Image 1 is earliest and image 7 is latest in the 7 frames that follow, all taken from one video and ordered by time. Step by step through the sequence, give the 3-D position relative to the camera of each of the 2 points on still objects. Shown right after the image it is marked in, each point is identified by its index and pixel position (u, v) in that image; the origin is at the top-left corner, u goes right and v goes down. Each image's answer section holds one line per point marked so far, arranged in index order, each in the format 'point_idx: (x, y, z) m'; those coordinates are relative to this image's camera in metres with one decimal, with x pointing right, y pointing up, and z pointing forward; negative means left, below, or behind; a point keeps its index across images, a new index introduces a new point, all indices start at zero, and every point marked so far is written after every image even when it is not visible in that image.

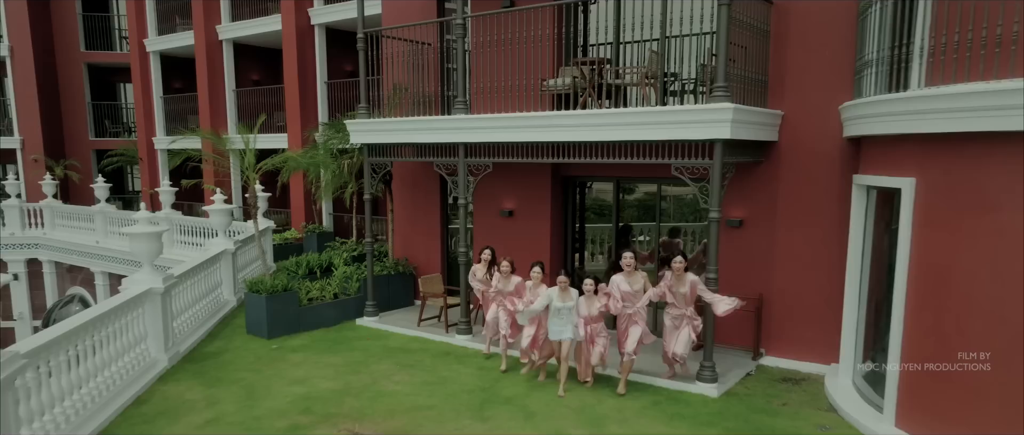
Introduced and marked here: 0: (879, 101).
0: (+2.7, +0.9, +5.3) m
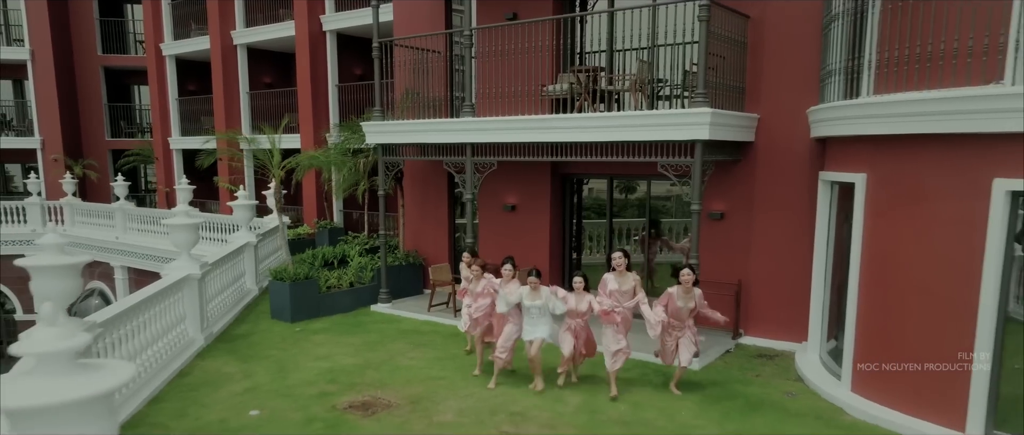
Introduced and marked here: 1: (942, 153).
0: (+2.7, +0.9, +6.1) m
1: (+3.0, +0.4, +5.1) m
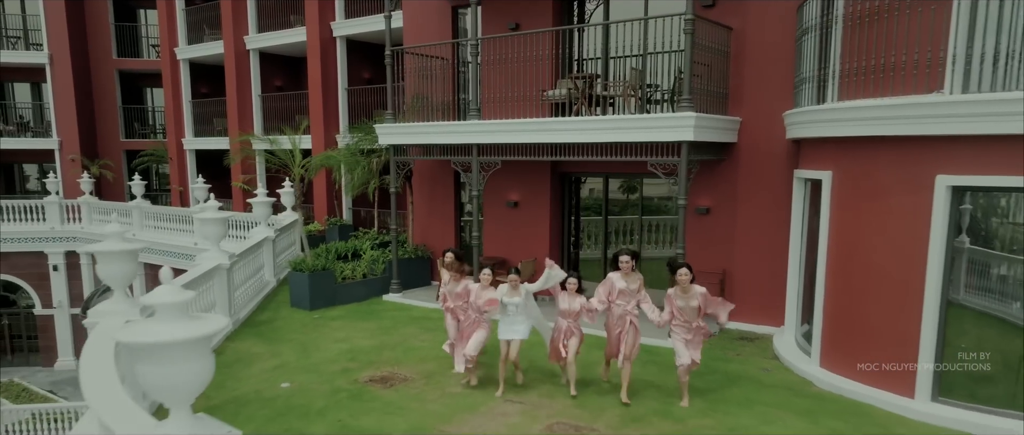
0: (+2.7, +1.0, +6.8) m
1: (+3.1, +0.5, +5.8) m
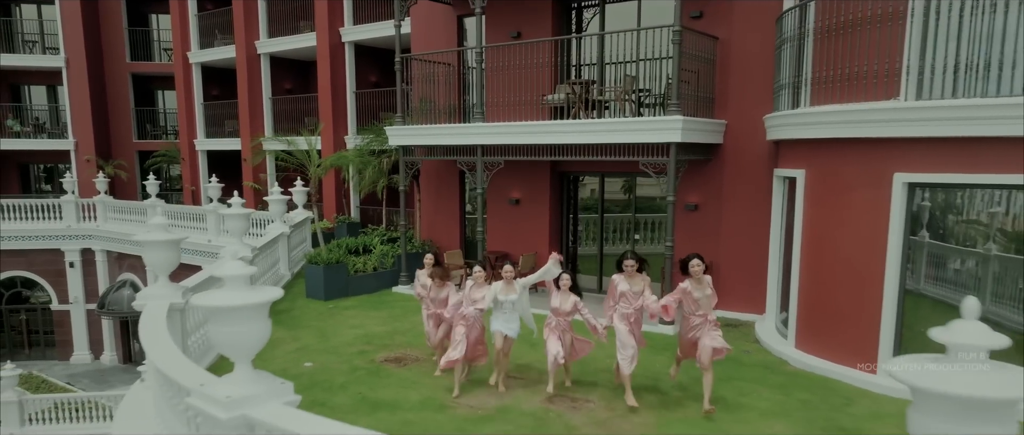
0: (+2.8, +1.1, +7.4) m
1: (+3.1, +0.5, +6.4) m
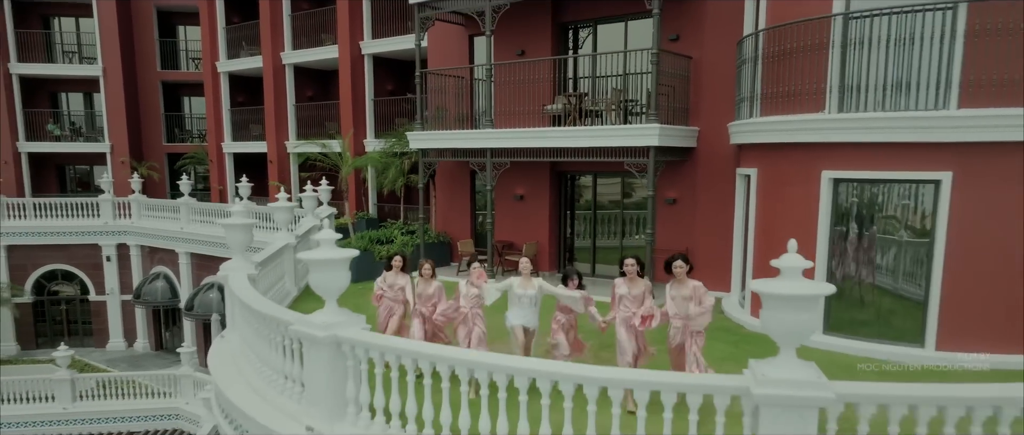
0: (+2.8, +1.2, +8.9) m
1: (+3.2, +0.7, +8.0) m
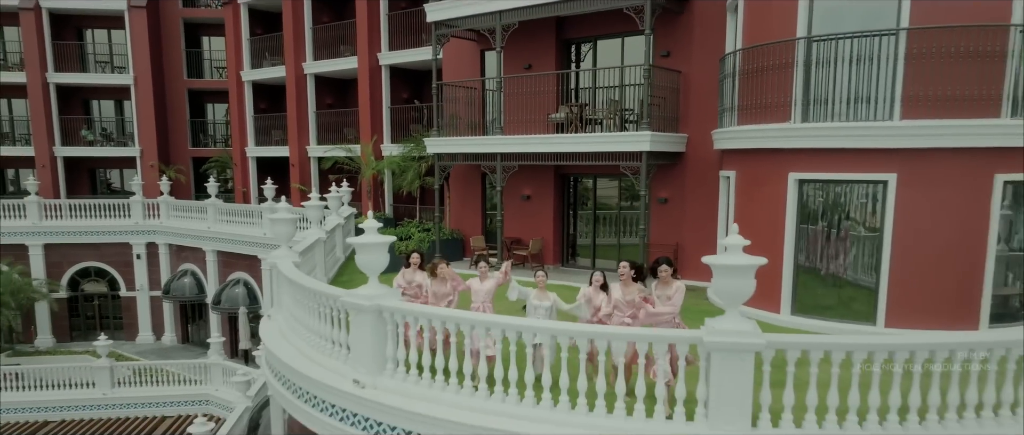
0: (+3.0, +1.2, +10.1) m
1: (+3.3, +0.7, +9.2) m
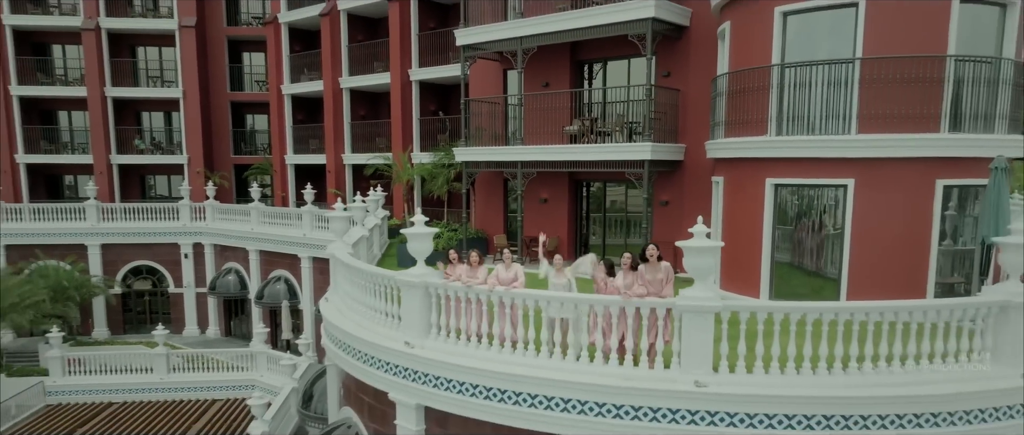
0: (+3.3, +1.2, +11.7) m
1: (+3.5, +0.7, +10.7) m
